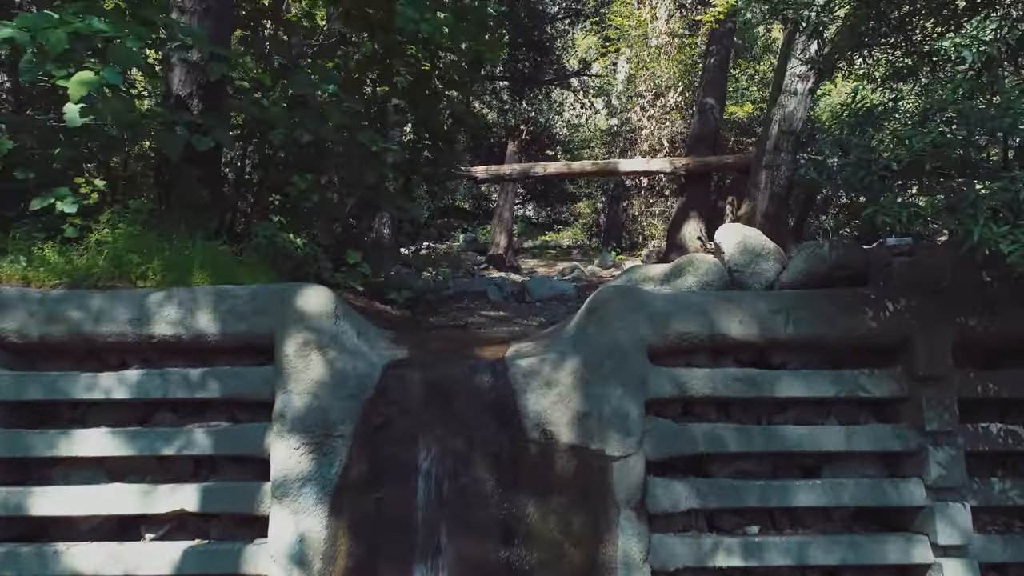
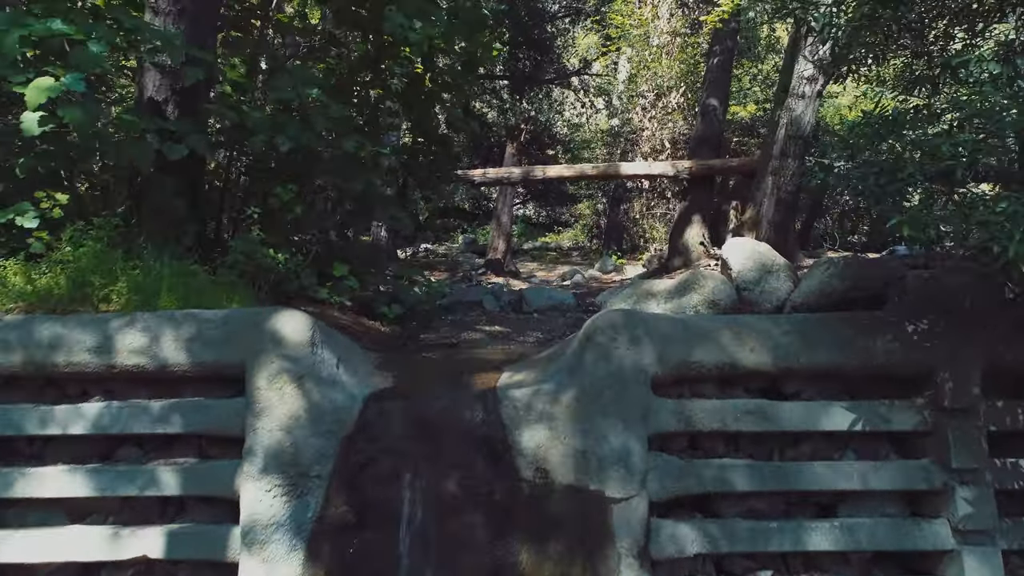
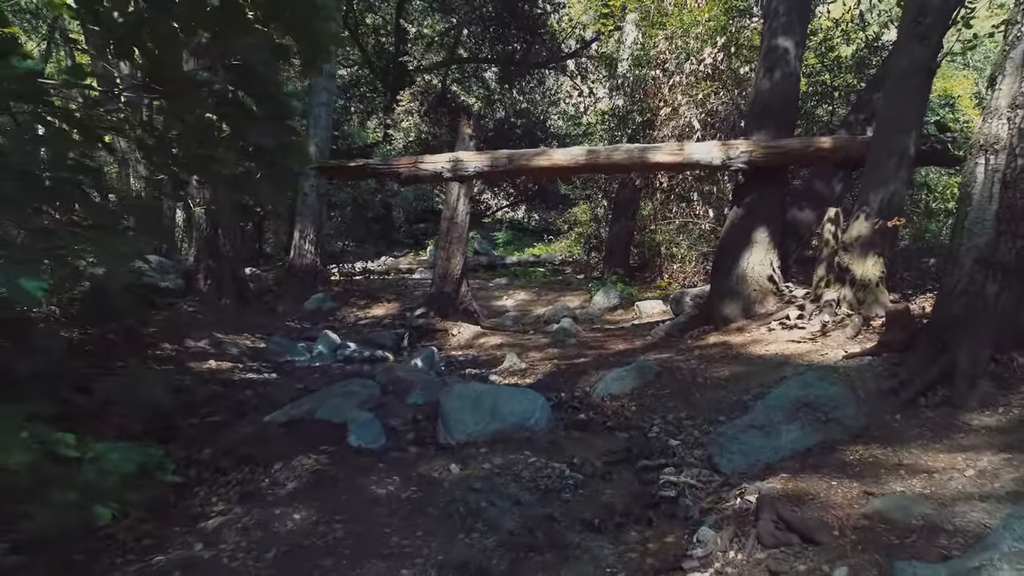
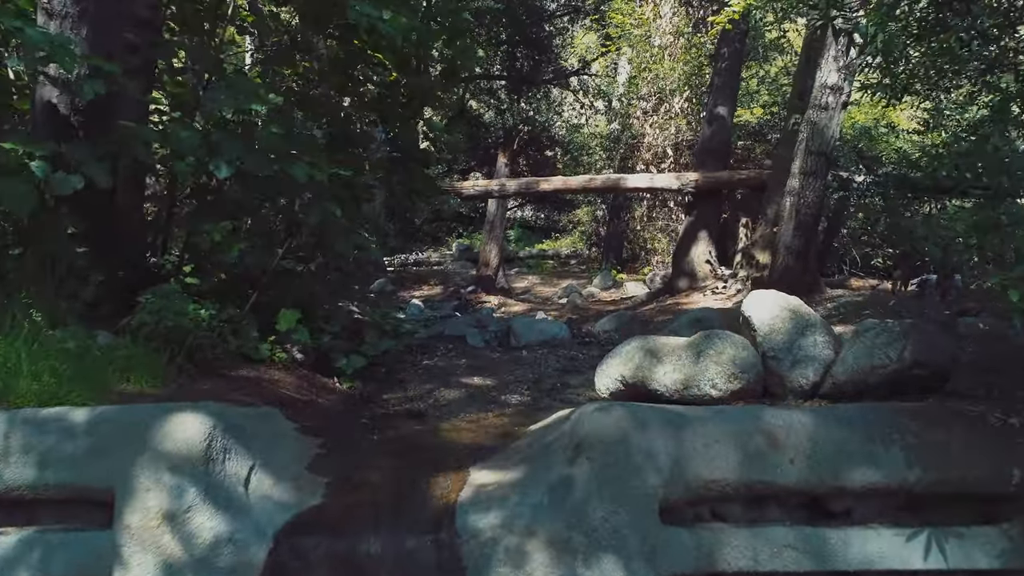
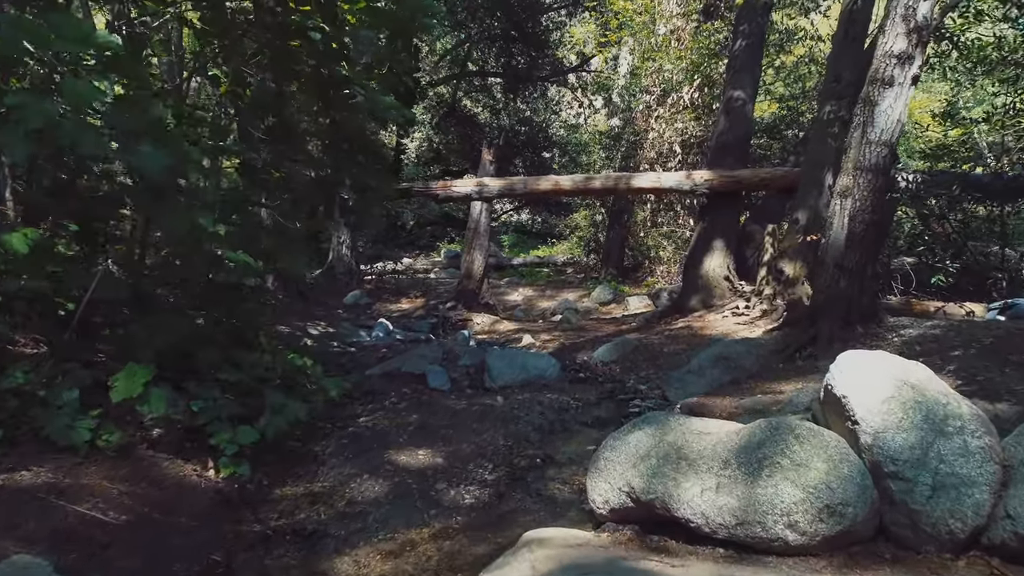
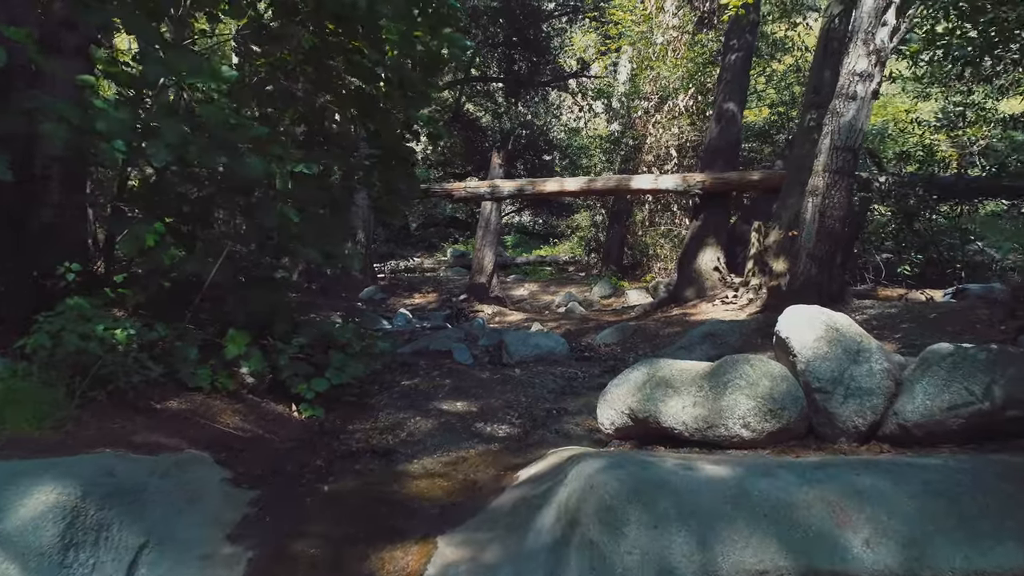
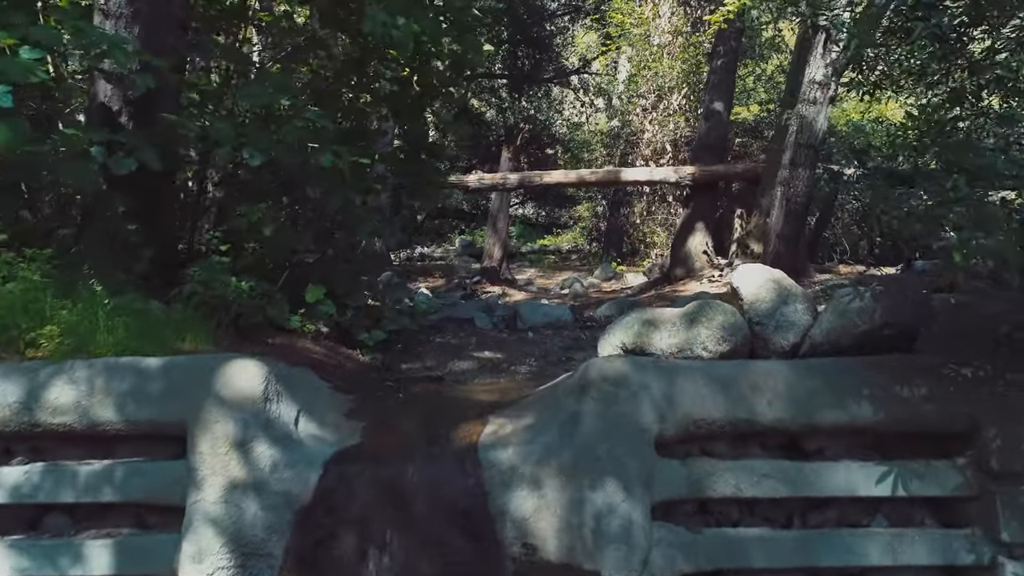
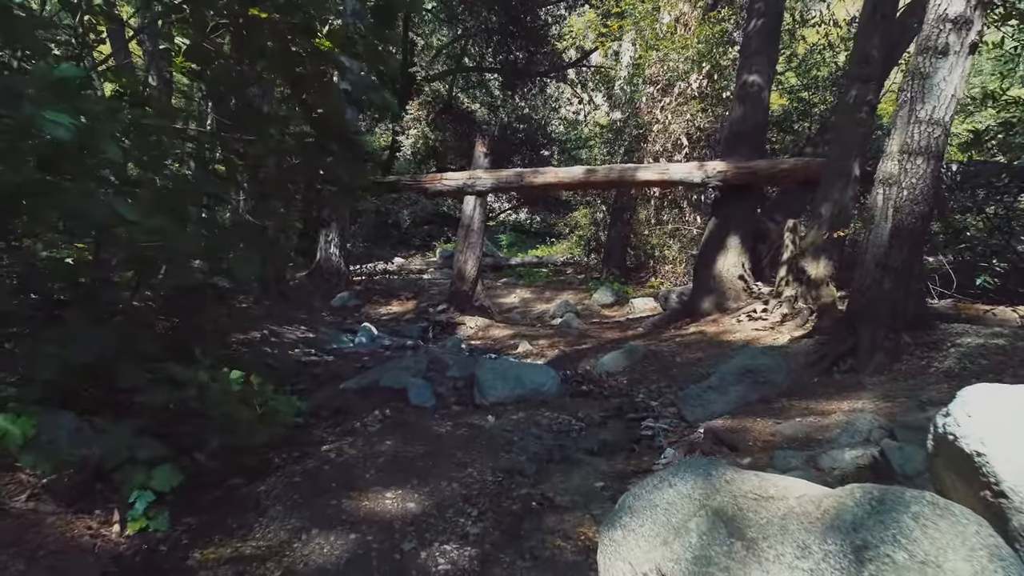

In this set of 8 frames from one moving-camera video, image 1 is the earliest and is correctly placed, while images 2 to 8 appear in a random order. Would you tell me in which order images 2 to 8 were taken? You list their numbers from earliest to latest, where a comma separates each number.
2, 7, 4, 6, 5, 8, 3
